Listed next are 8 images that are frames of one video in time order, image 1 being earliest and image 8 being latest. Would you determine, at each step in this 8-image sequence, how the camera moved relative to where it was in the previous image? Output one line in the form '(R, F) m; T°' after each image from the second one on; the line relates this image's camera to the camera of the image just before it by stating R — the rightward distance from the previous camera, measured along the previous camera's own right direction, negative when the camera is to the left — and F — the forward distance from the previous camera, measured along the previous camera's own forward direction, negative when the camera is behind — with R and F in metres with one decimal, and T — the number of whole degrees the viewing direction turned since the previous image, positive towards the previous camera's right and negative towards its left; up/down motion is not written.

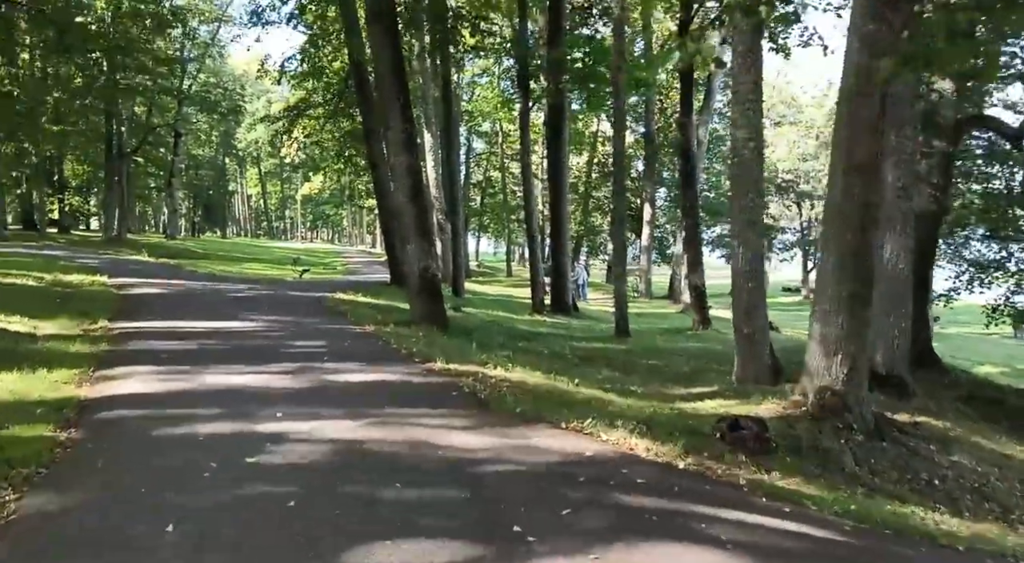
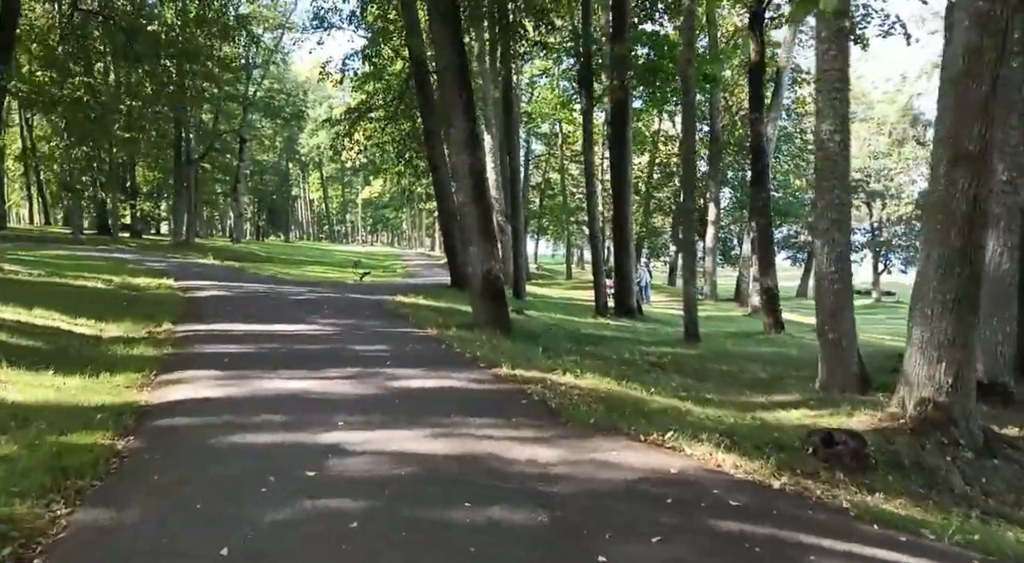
(-0.1, +0.6) m; -3°
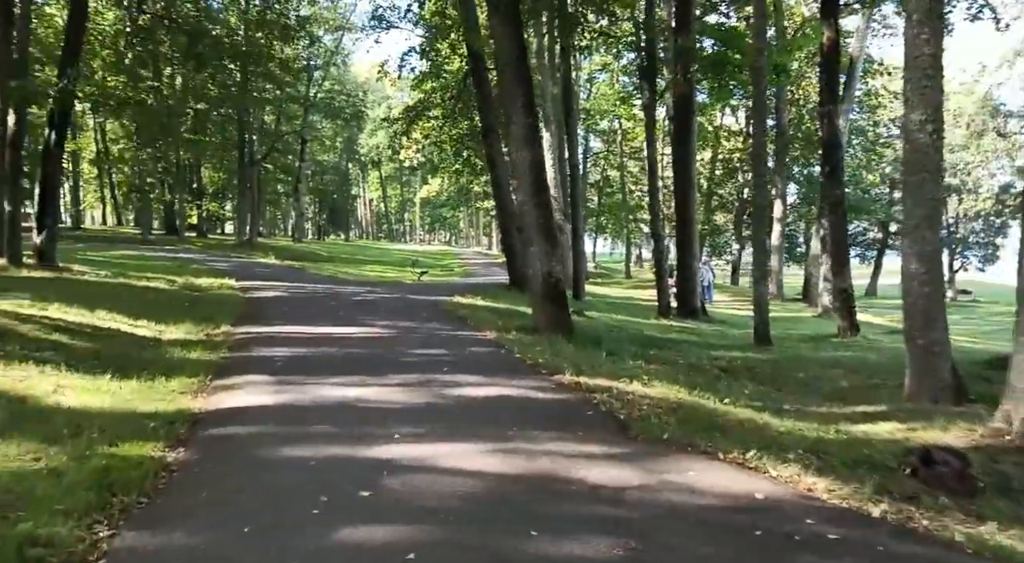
(-0.1, +0.6) m; -3°
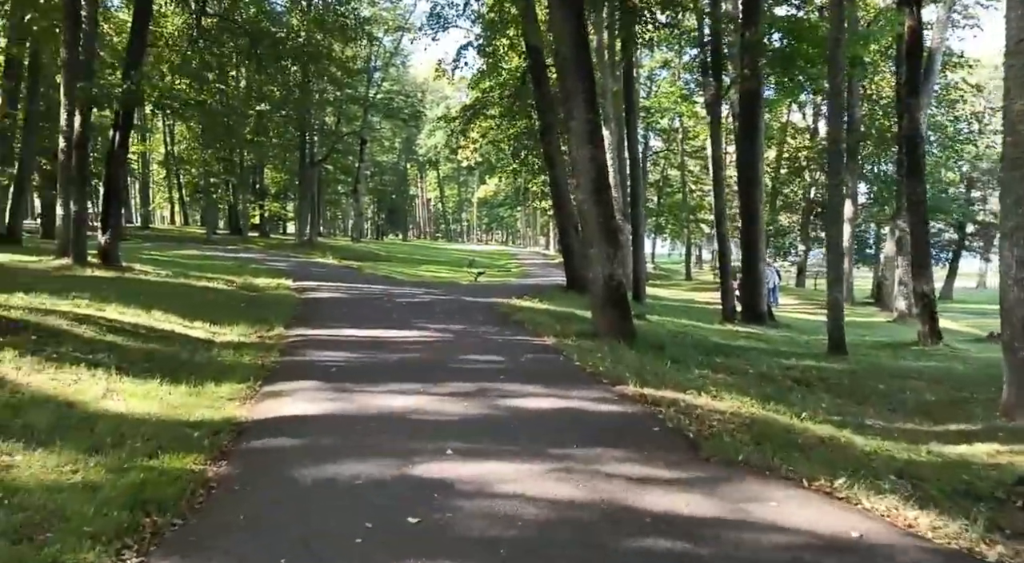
(0.0, +0.7) m; -3°
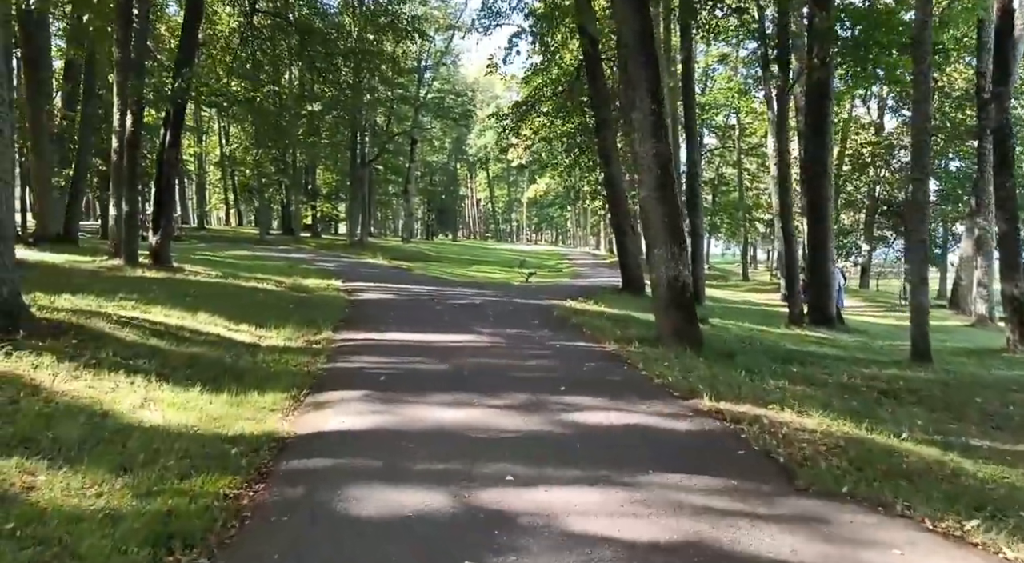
(-0.1, +0.9) m; -2°
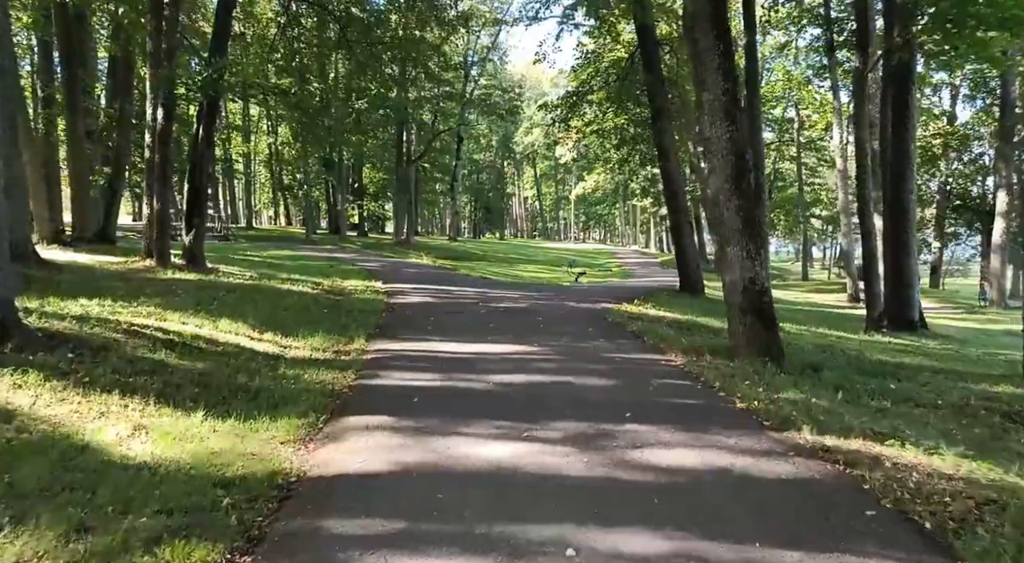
(-0.1, +1.9) m; -2°
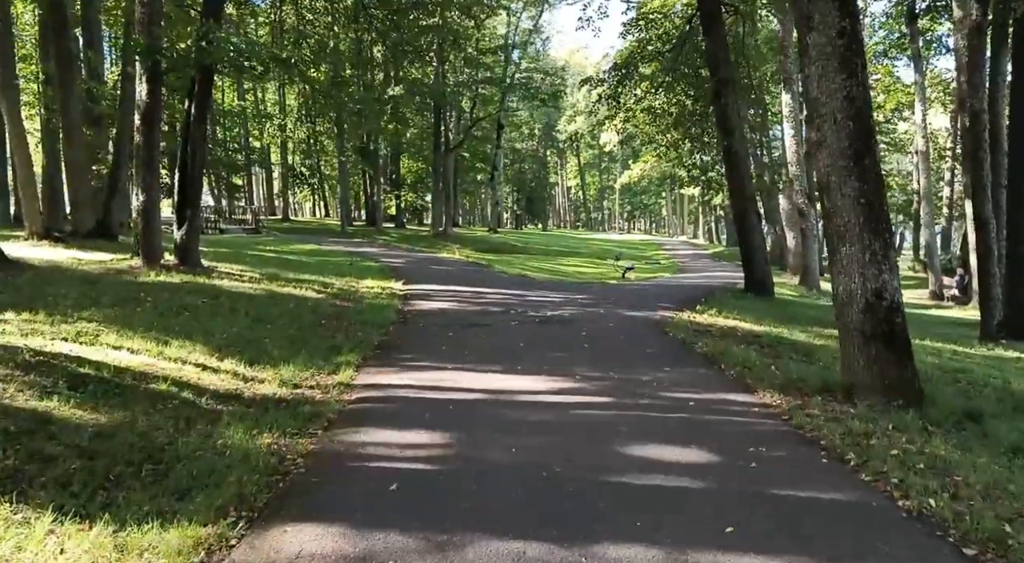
(+0.1, +3.9) m; -2°
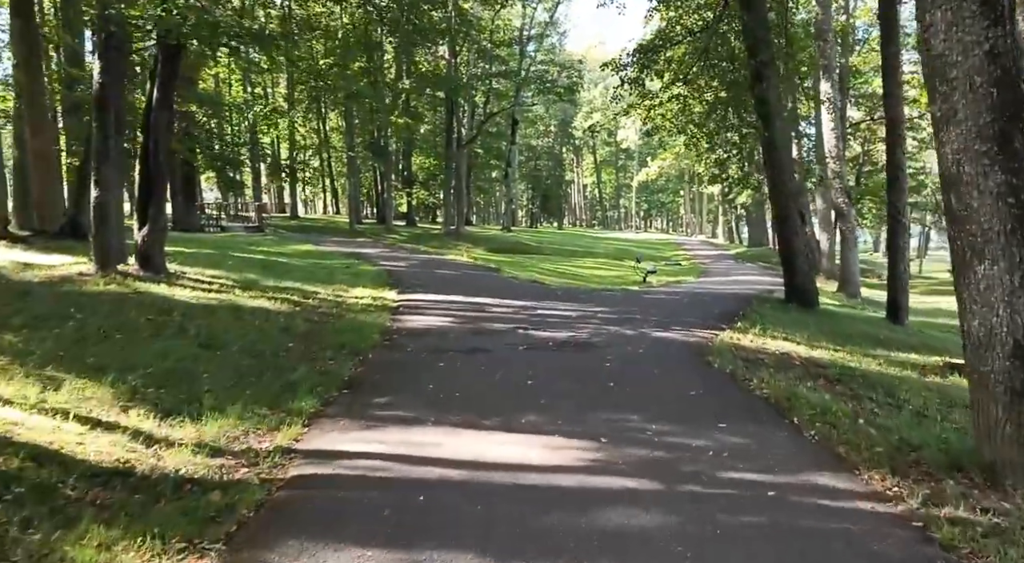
(+0.1, +3.1) m; -1°
